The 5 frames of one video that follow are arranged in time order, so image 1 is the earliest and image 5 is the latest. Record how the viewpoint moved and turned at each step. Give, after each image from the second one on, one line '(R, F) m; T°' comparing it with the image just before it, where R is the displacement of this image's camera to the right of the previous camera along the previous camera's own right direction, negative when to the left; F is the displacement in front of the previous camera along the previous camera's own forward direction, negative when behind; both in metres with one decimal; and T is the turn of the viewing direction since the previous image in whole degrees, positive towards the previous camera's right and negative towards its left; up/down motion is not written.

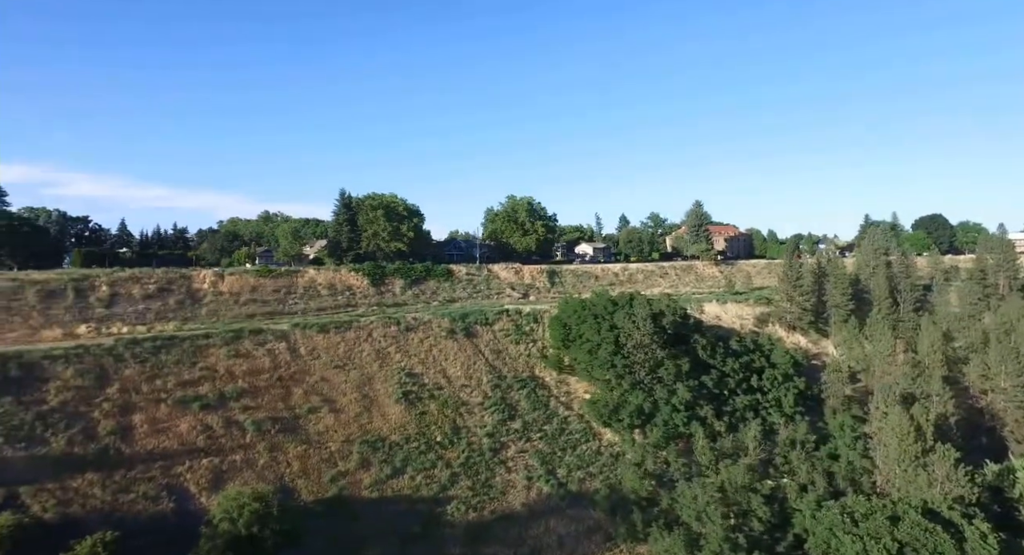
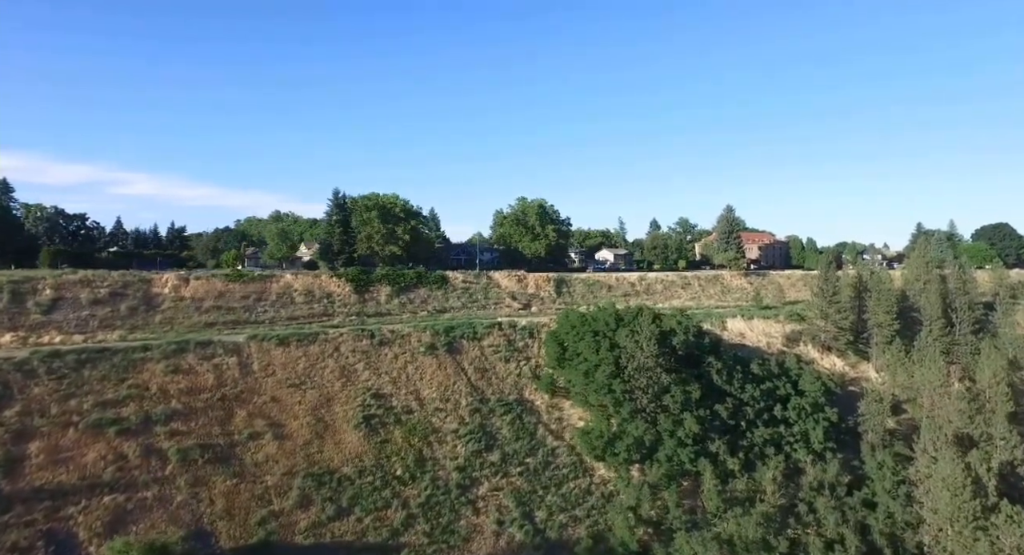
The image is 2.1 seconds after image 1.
(+2.3, +3.7) m; -3°
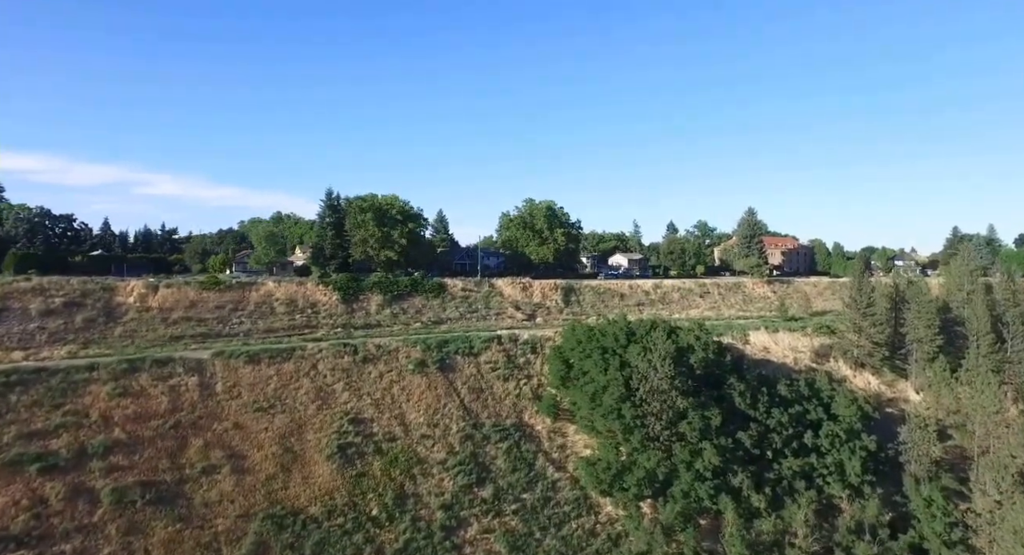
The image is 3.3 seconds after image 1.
(+0.7, +3.1) m; -1°
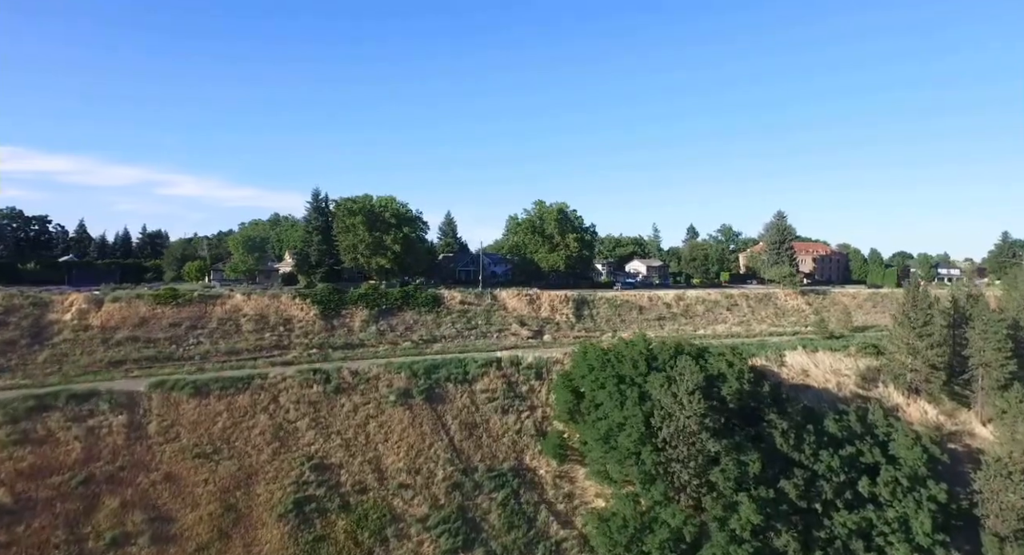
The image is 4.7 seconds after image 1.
(+0.6, +4.2) m; -1°
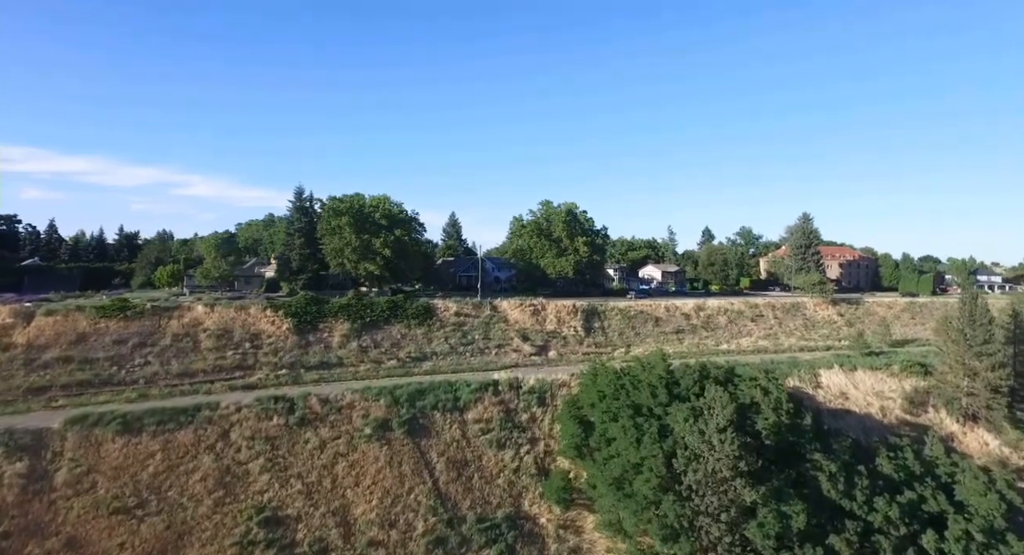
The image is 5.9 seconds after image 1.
(+0.4, +3.6) m; -1°
